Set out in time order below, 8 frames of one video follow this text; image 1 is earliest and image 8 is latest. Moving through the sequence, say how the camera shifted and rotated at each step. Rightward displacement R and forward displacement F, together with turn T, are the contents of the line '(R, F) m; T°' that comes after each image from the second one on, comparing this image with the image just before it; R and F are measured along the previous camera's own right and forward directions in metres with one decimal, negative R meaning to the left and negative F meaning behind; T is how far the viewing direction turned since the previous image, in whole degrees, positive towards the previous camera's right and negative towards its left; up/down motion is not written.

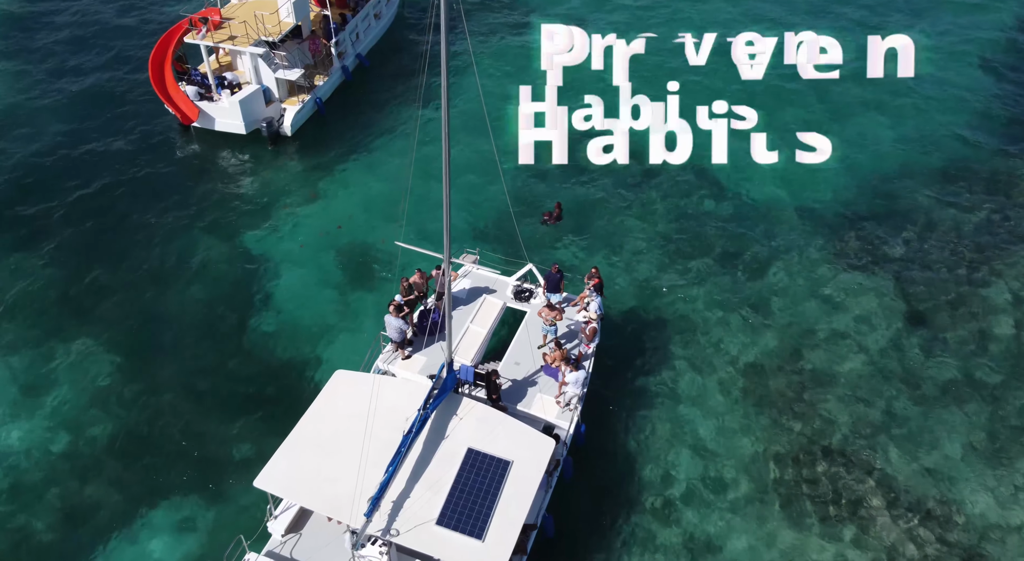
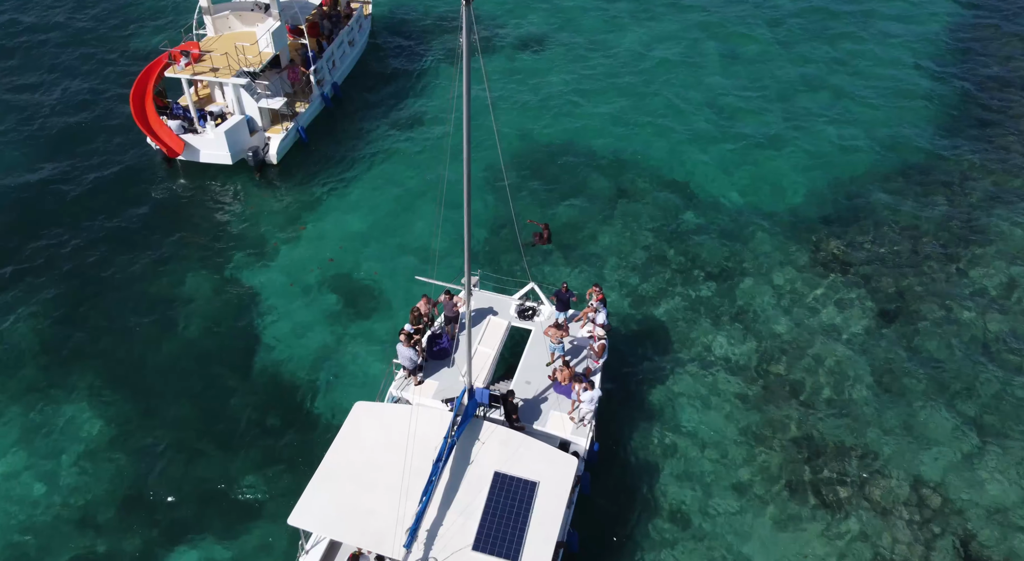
(-0.9, -0.4) m; +2°
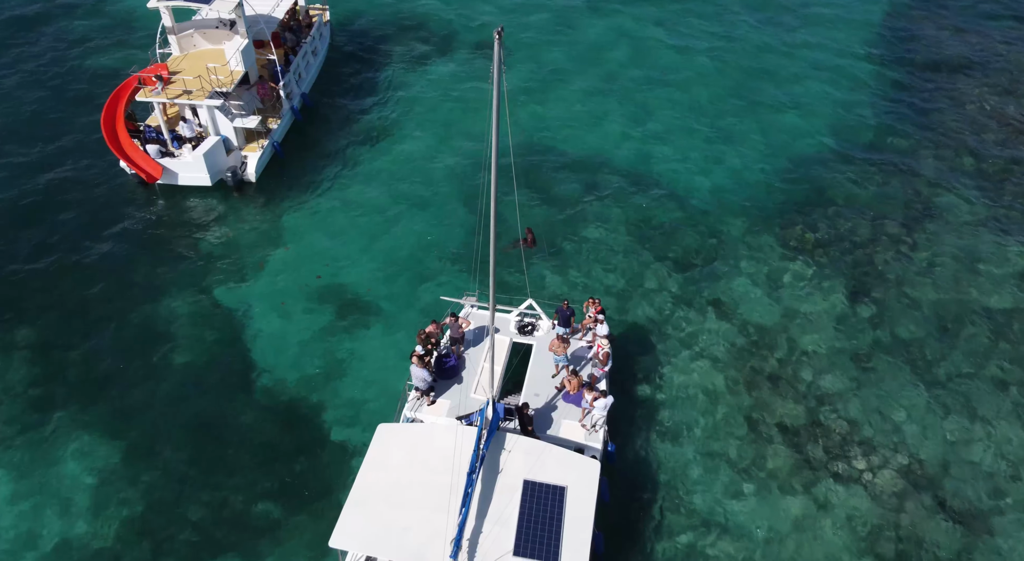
(-1.2, -0.6) m; +3°
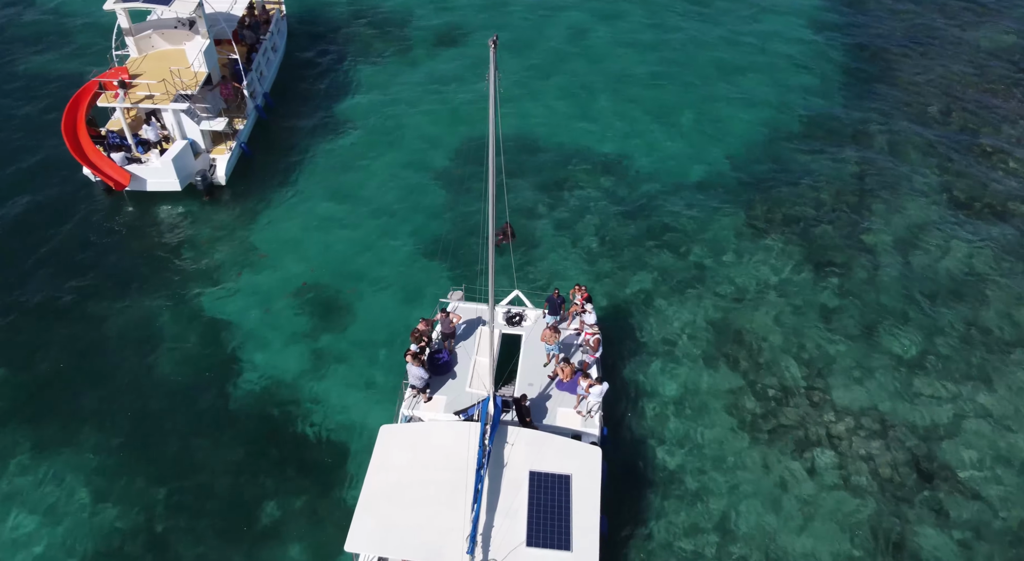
(-0.7, -0.2) m; +3°
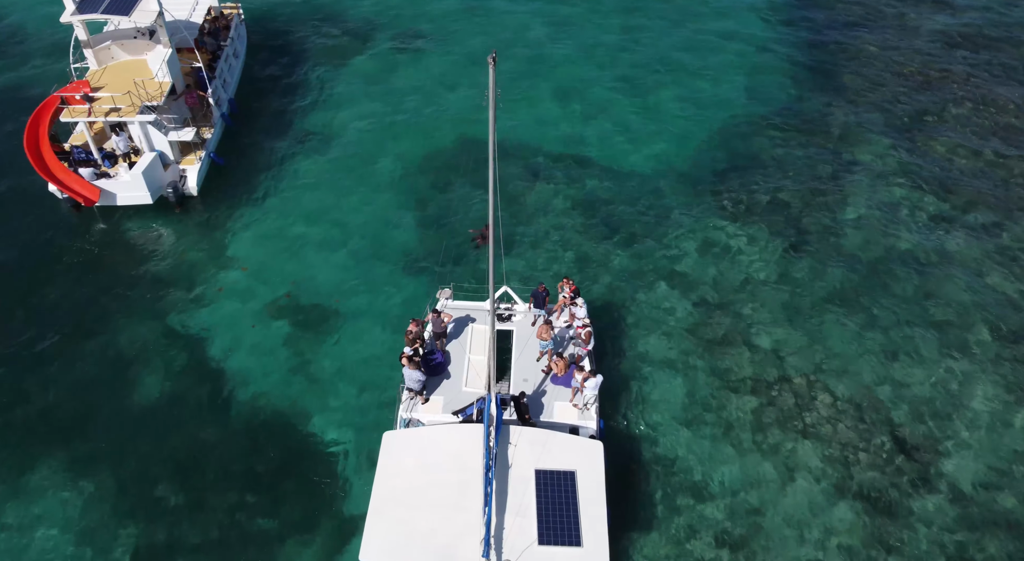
(-0.7, -0.2) m; +3°
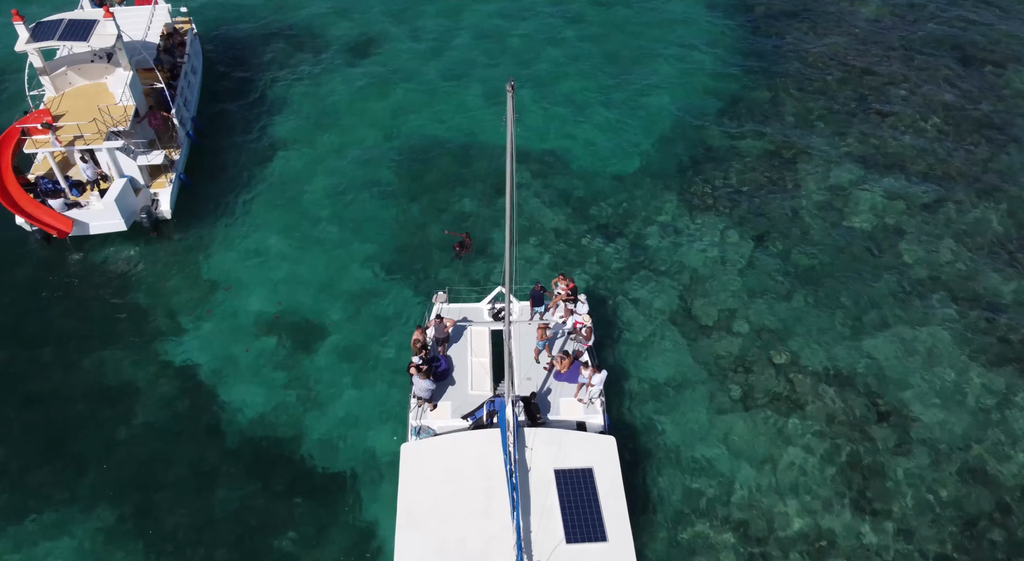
(-0.9, -0.3) m; +3°
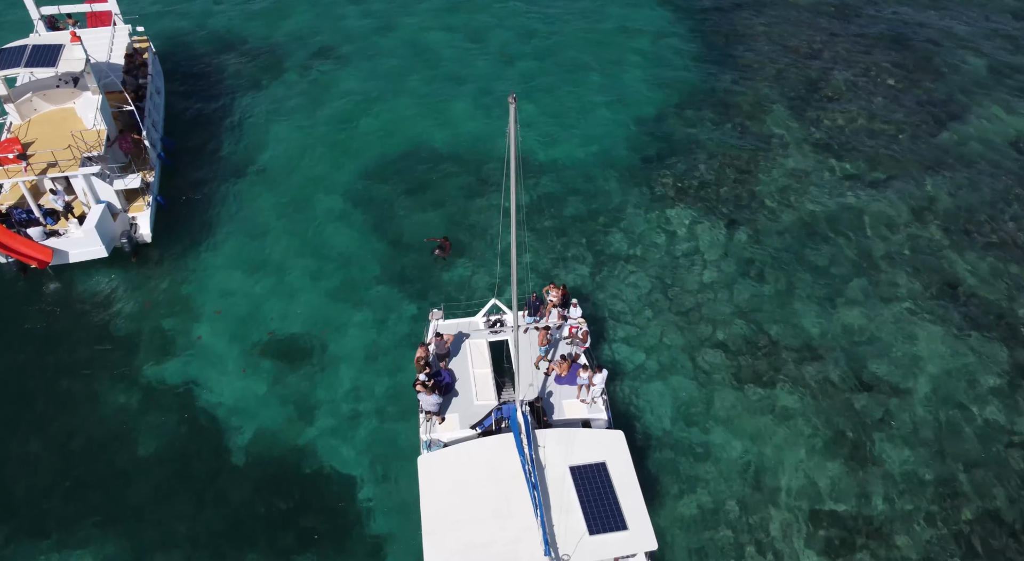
(-1.0, -0.6) m; +3°
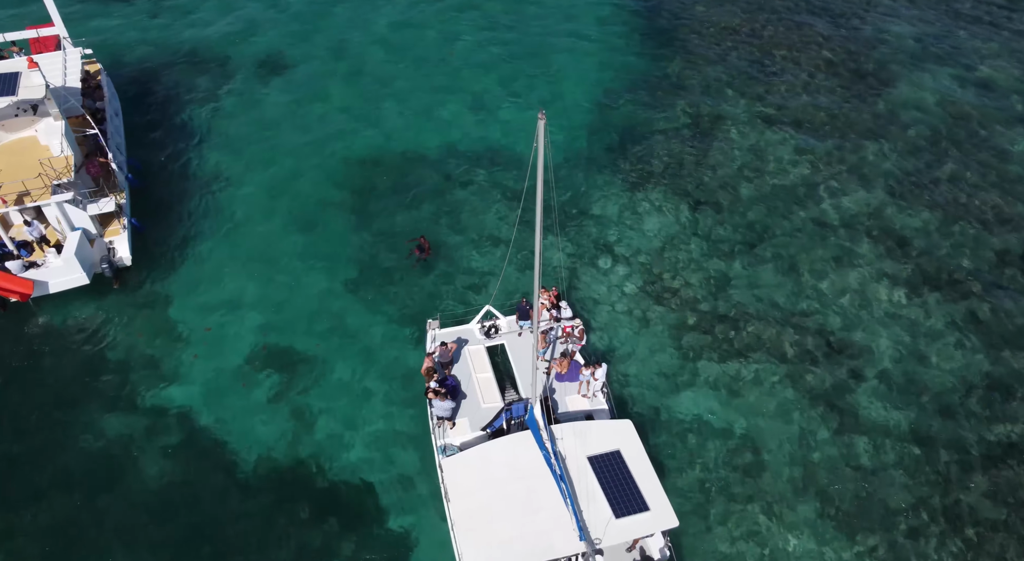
(-1.3, -0.7) m; +3°
